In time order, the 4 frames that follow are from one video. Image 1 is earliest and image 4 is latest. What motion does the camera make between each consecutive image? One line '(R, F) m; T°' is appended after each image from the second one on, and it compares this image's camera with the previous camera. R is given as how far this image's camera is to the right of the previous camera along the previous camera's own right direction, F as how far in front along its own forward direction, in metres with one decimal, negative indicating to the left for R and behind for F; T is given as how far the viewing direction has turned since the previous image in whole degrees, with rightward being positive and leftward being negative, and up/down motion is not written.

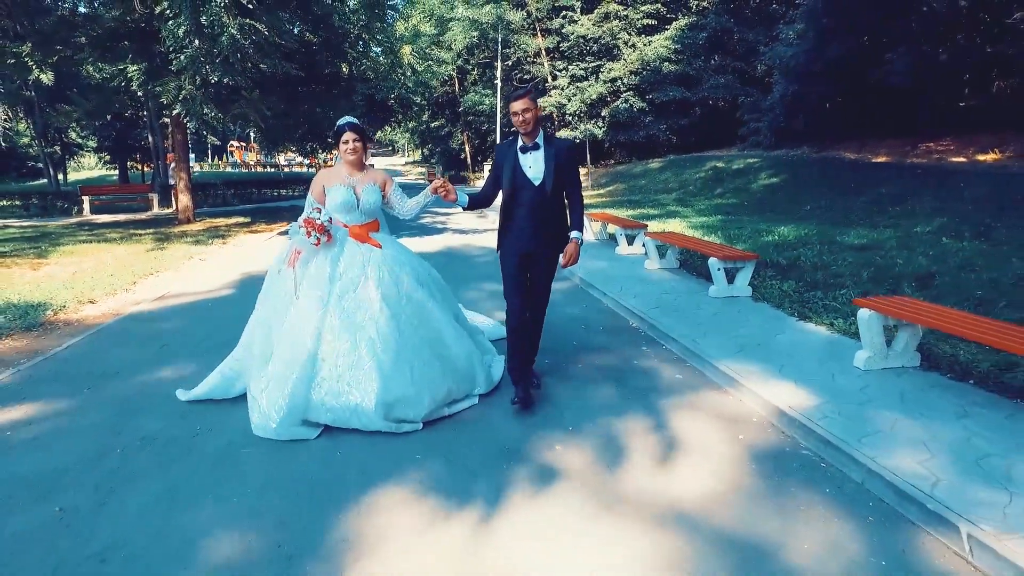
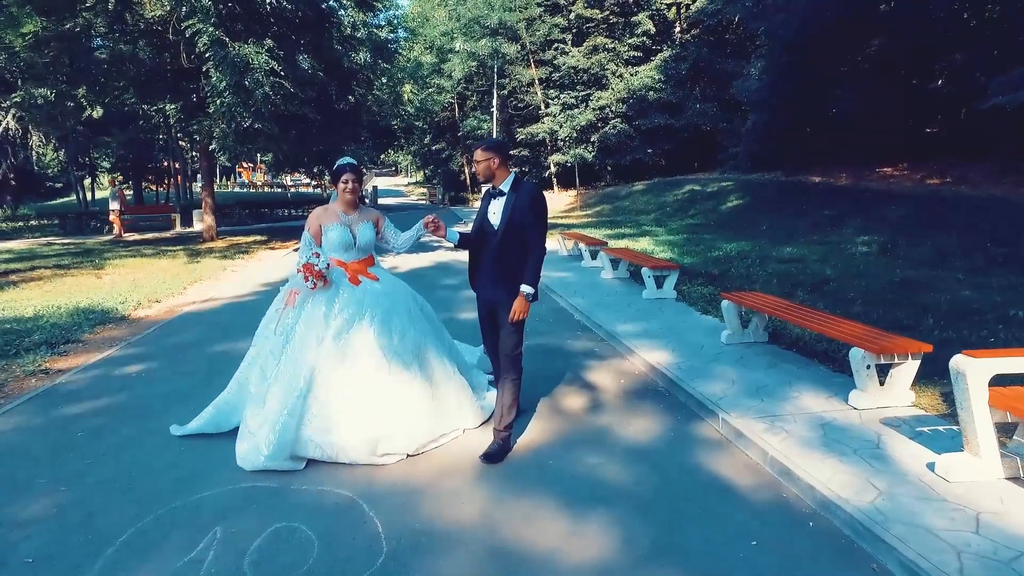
(+0.4, -2.0) m; 0°
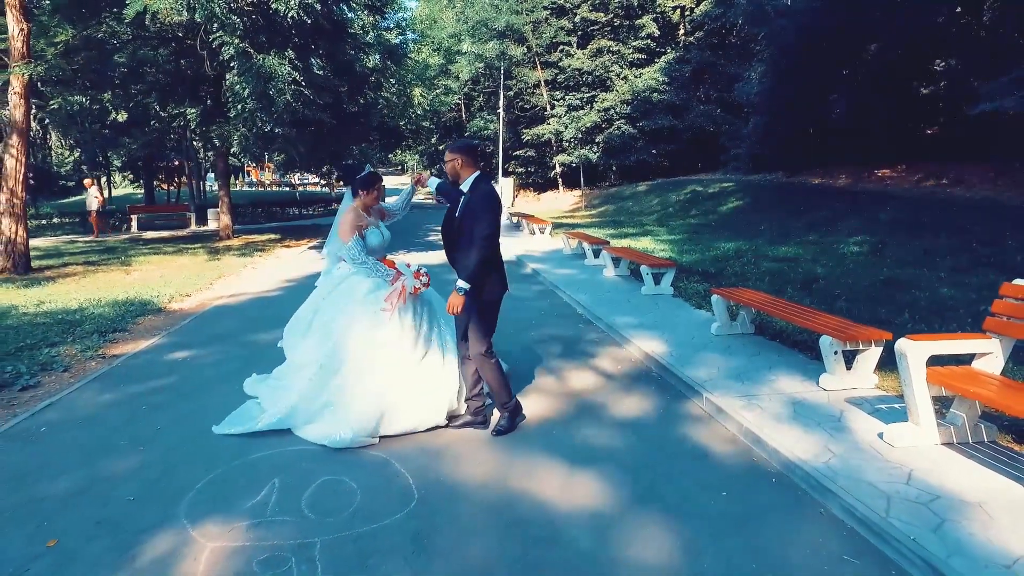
(0.0, -0.6) m; 0°
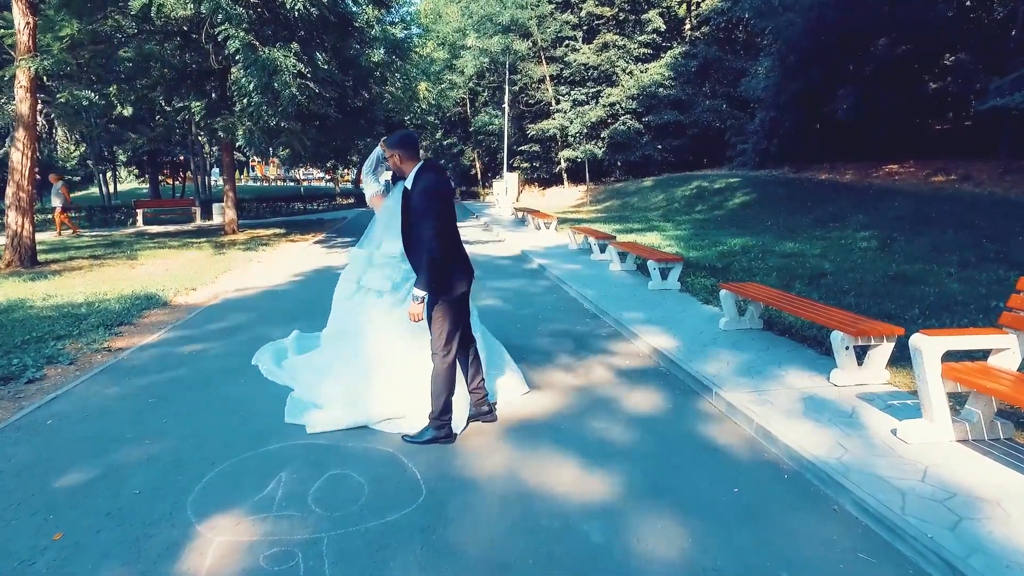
(0.0, 0.0) m; 0°
